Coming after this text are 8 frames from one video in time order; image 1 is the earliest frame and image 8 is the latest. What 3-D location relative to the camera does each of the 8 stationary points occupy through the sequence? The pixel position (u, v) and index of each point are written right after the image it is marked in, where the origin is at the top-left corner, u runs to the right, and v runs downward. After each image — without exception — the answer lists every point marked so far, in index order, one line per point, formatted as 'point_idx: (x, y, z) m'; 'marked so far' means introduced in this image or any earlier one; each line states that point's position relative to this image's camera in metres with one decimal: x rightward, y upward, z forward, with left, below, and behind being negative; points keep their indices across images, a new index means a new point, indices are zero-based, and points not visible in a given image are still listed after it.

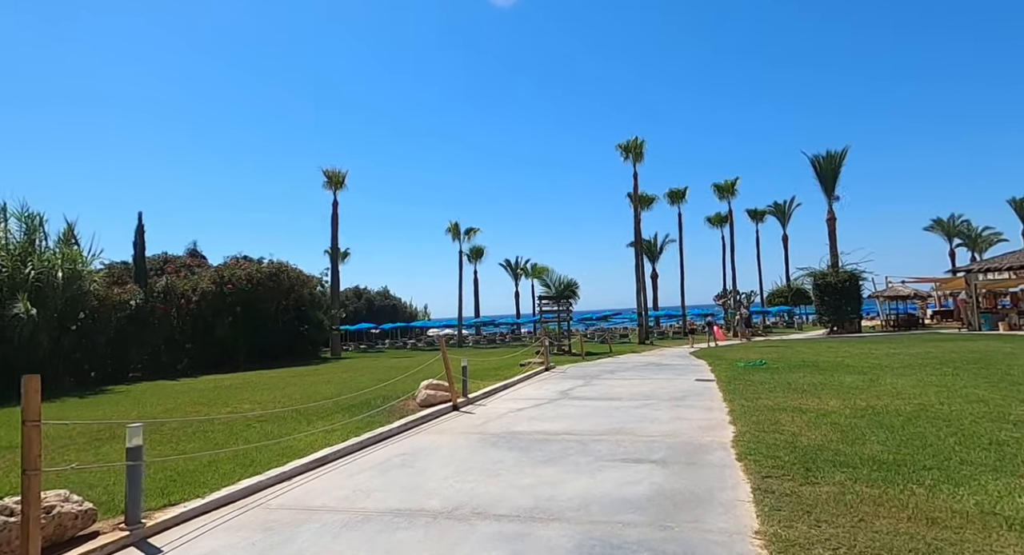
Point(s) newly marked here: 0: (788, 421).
0: (+4.2, -2.2, +9.7) m
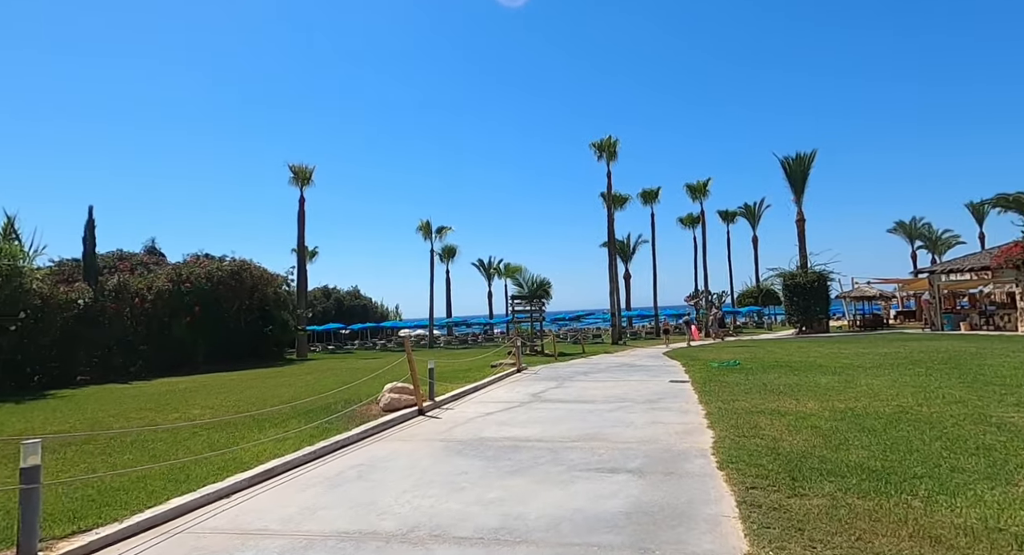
0: (+3.8, -2.2, +9.4) m
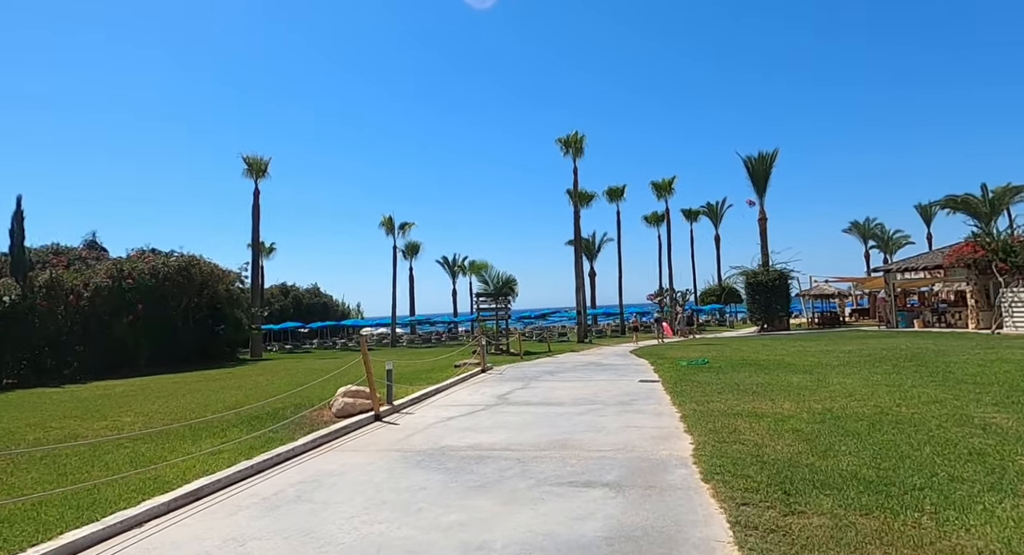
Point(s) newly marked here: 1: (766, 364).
0: (+3.3, -2.1, +8.9) m
1: (+7.3, -2.5, +18.5) m
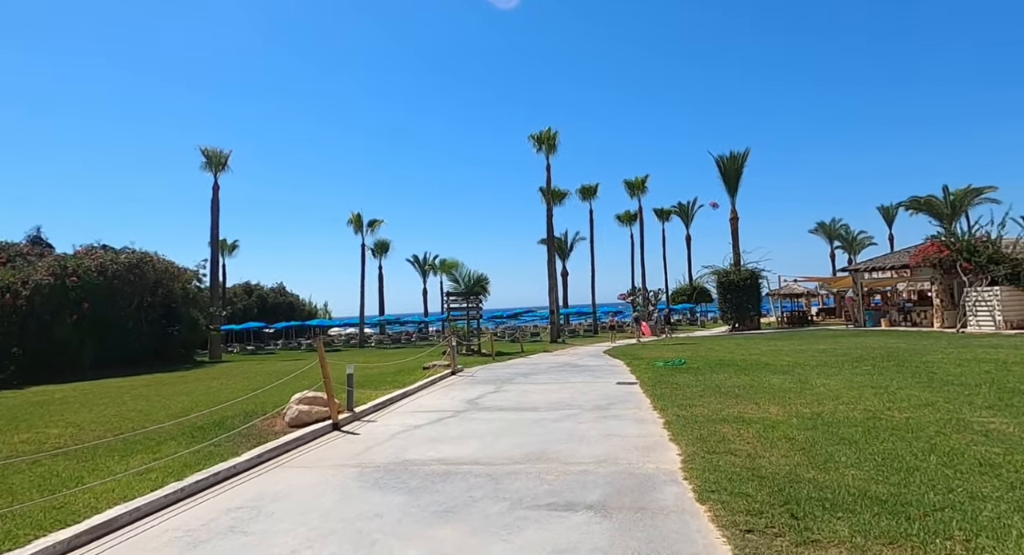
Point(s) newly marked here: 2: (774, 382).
0: (+2.9, -2.0, +8.2) m
1: (+6.5, -2.5, +18.1) m
2: (+5.6, -2.2, +13.6) m
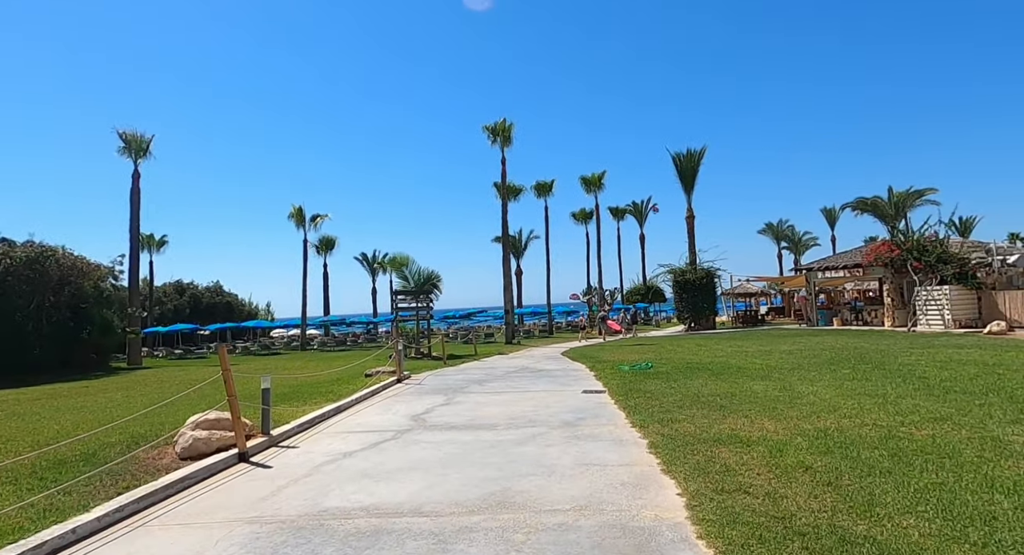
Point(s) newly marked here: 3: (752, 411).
0: (+2.4, -2.0, +6.7) m
1: (+5.3, -2.4, +16.8) m
2: (+4.7, -2.1, +12.3) m
3: (+3.7, -2.1, +9.8) m
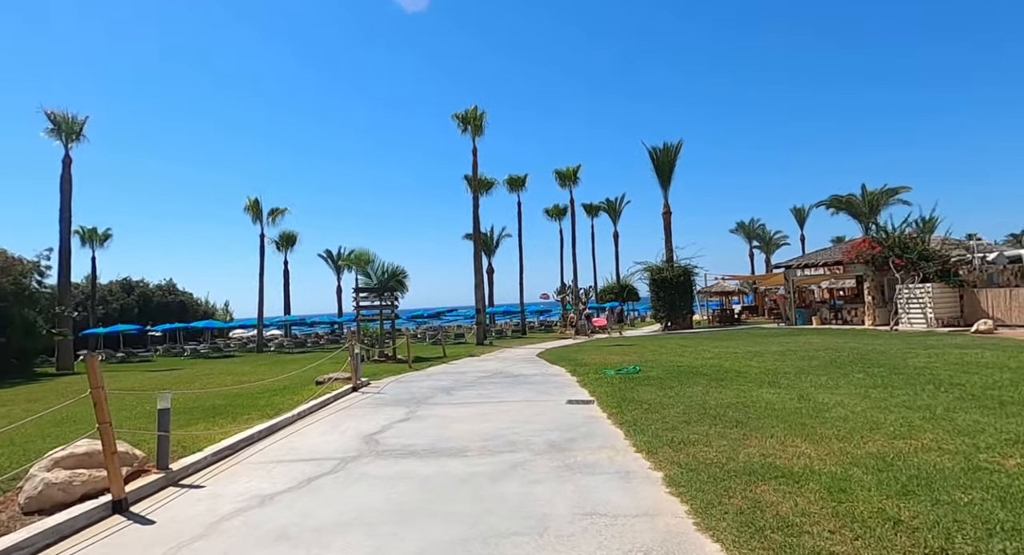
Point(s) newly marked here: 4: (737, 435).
0: (+2.2, -1.8, +4.9) m
1: (+4.6, -2.2, +15.1) m
2: (+4.2, -2.0, +10.6) m
3: (+3.4, -1.9, +8.0) m
4: (+2.8, -1.9, +8.0) m
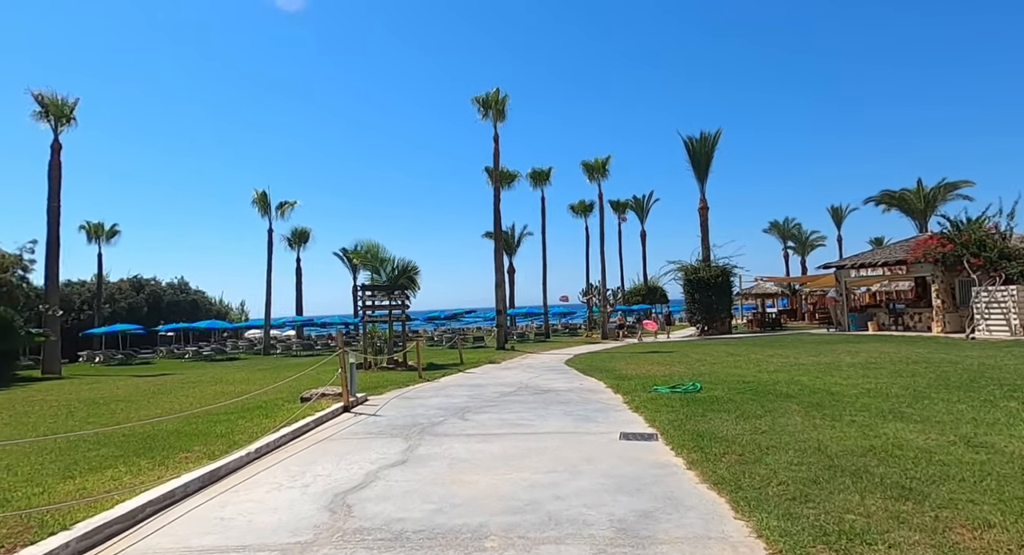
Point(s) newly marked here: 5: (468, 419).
0: (+2.5, -1.7, +1.9) m
1: (+5.2, -2.1, +12.0) m
2: (+4.7, -1.9, +7.4) m
3: (+3.7, -1.8, +4.9) m
4: (+3.2, -1.8, +4.9) m
5: (-0.7, -2.3, +10.6) m
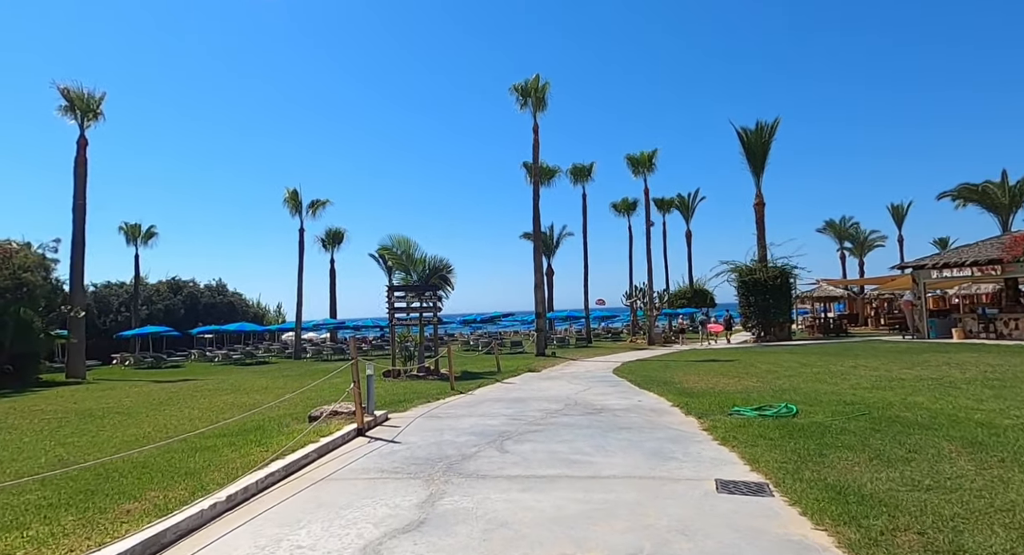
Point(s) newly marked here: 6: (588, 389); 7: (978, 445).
0: (+2.6, -1.6, -0.6) m
1: (+6.0, -2.1, +9.3) m
2: (+5.2, -1.8, +4.9) m
3: (+4.0, -1.7, +2.4) m
4: (+3.5, -1.7, +2.5) m
5: (0.0, -2.2, +8.3) m
6: (+2.0, -2.8, +16.1) m
7: (+5.5, -2.0, +7.6) m
